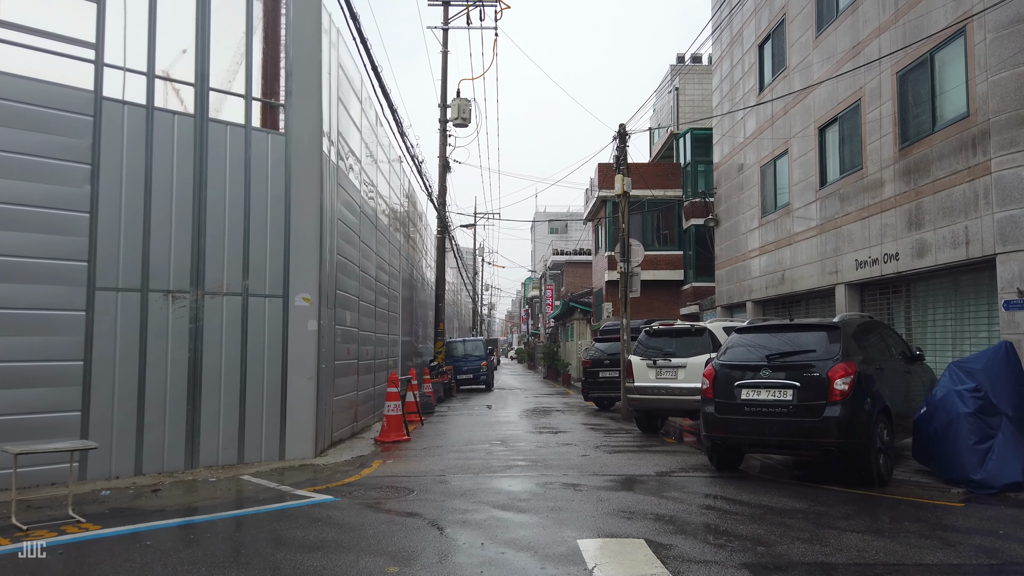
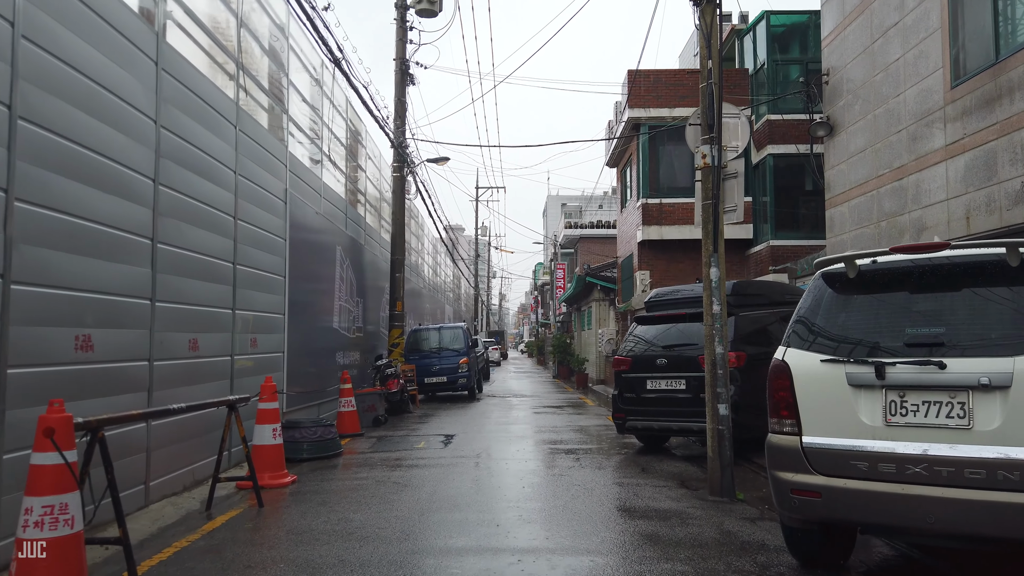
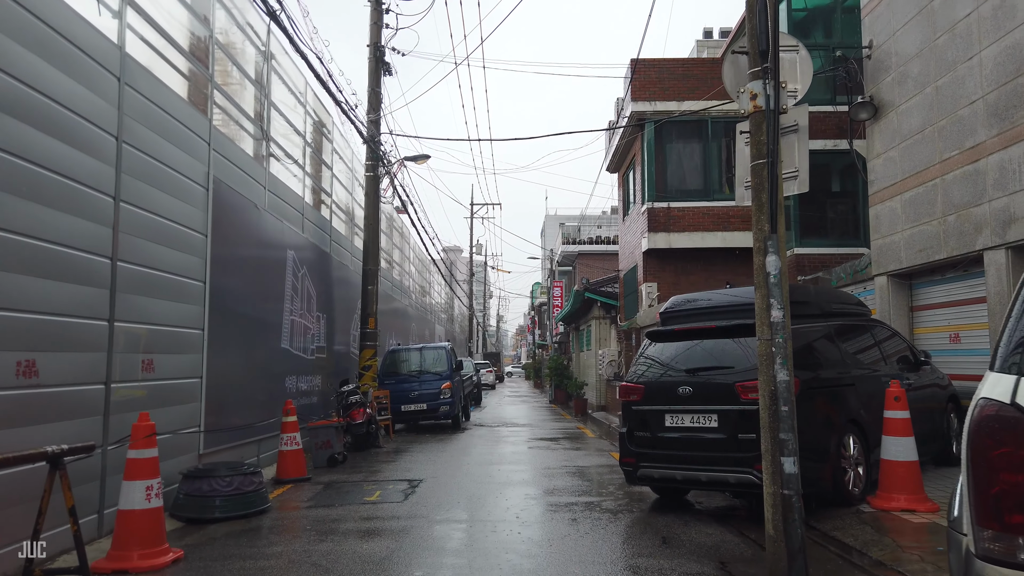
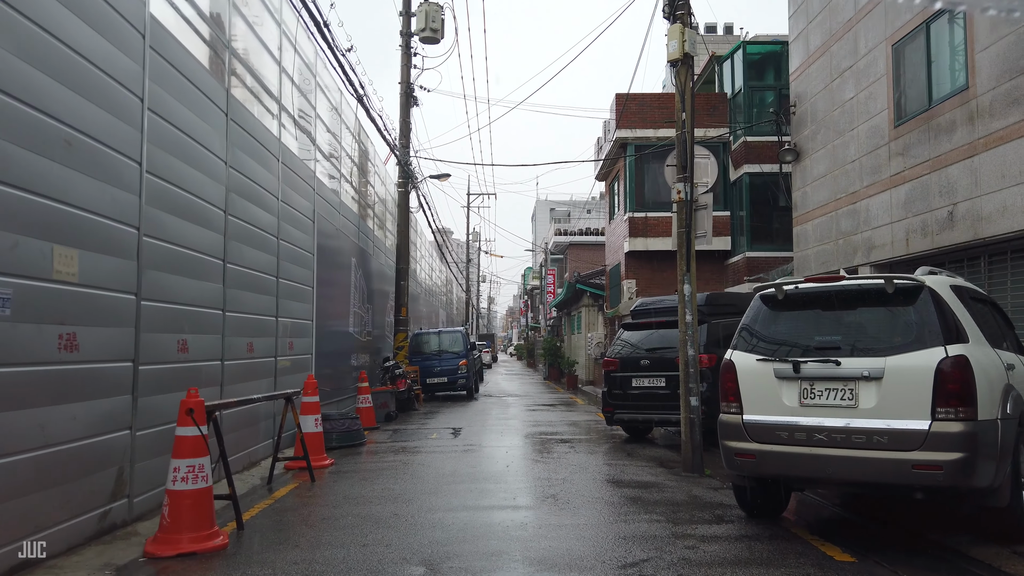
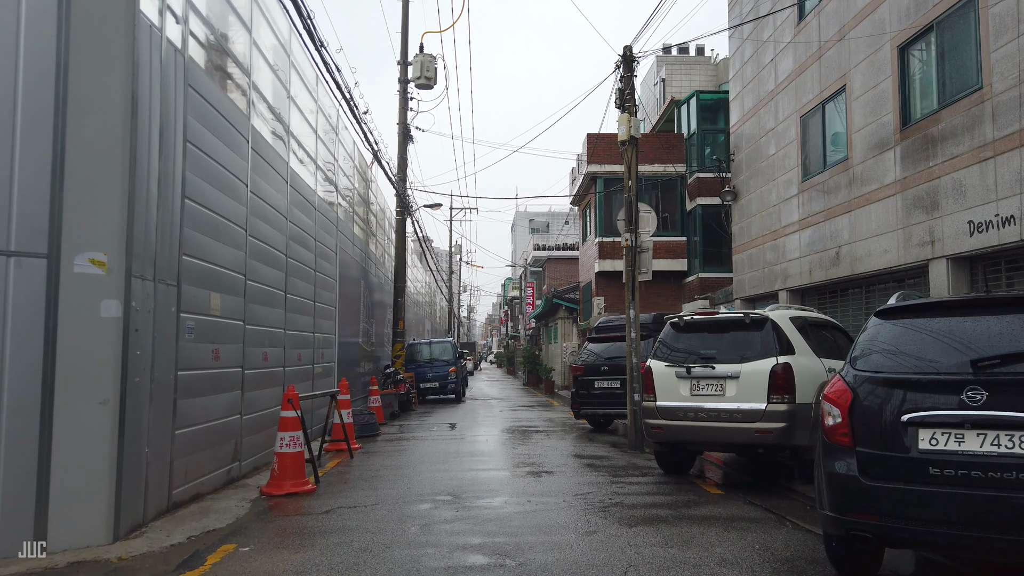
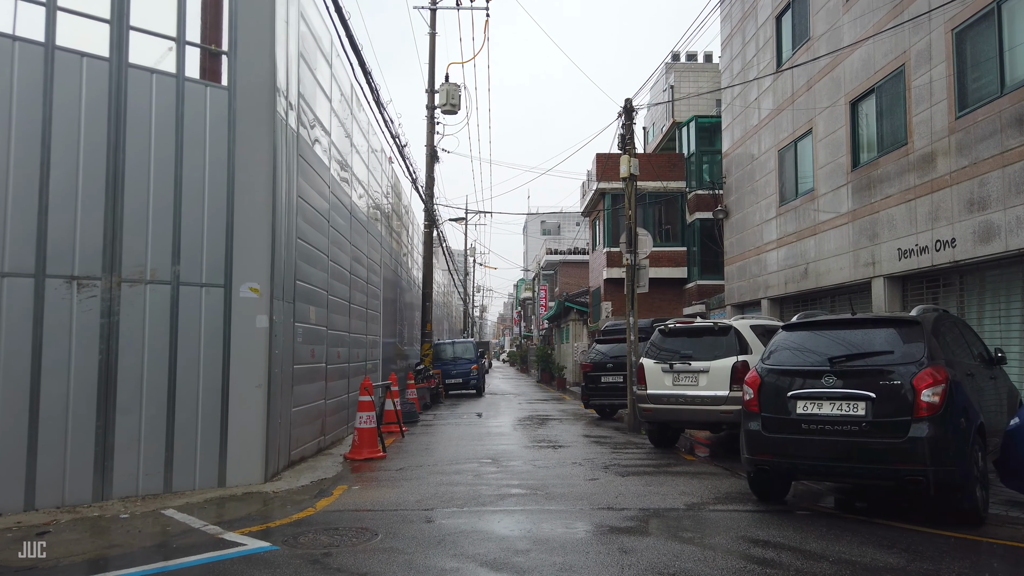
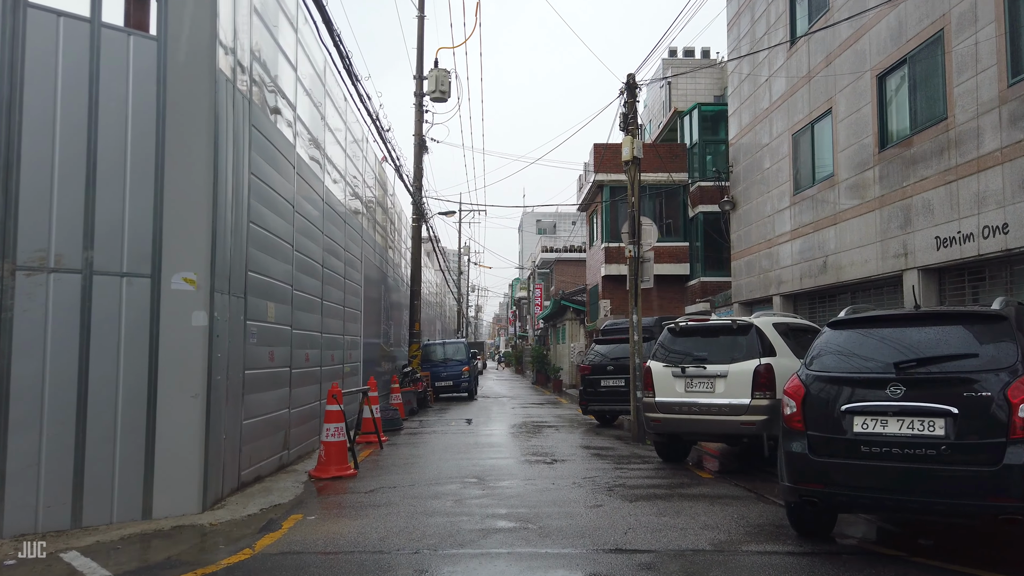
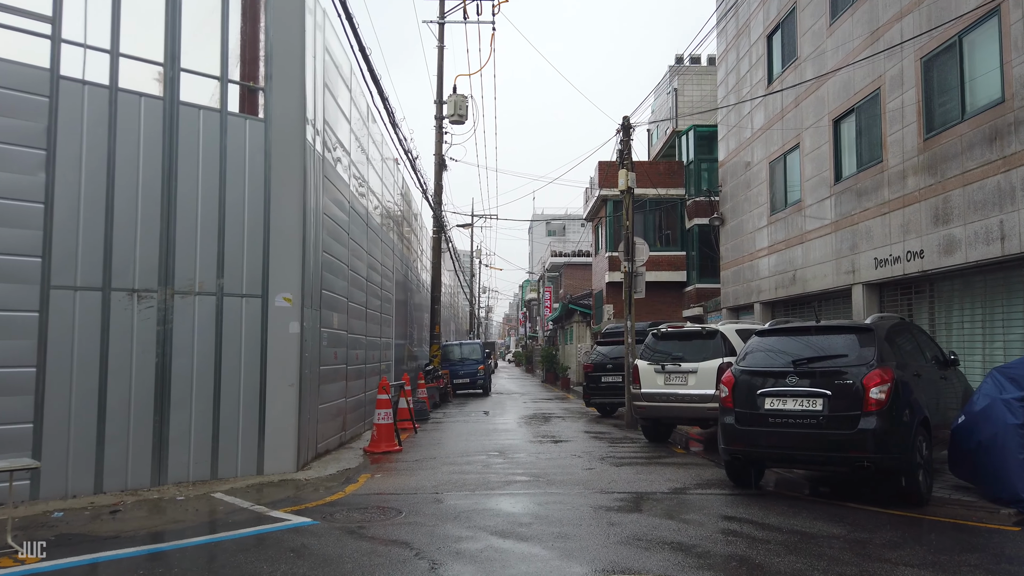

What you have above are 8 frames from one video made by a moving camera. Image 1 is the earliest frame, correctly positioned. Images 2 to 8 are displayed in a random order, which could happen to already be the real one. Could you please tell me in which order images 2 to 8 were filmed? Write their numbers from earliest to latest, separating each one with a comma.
8, 6, 7, 5, 4, 2, 3
